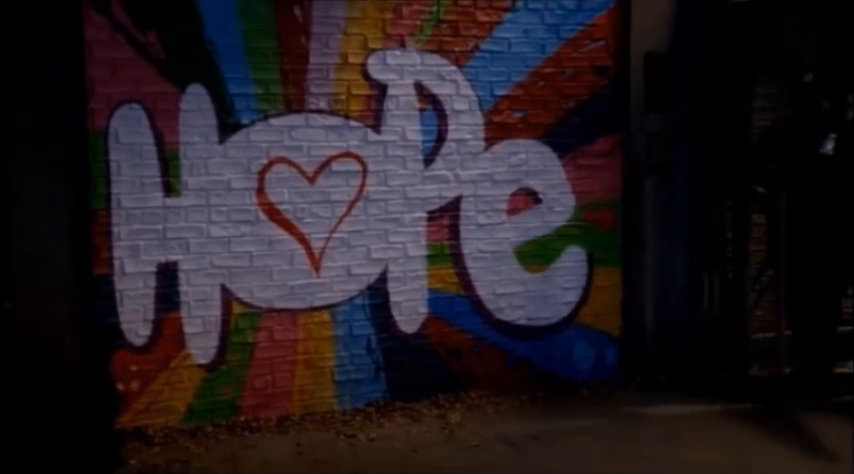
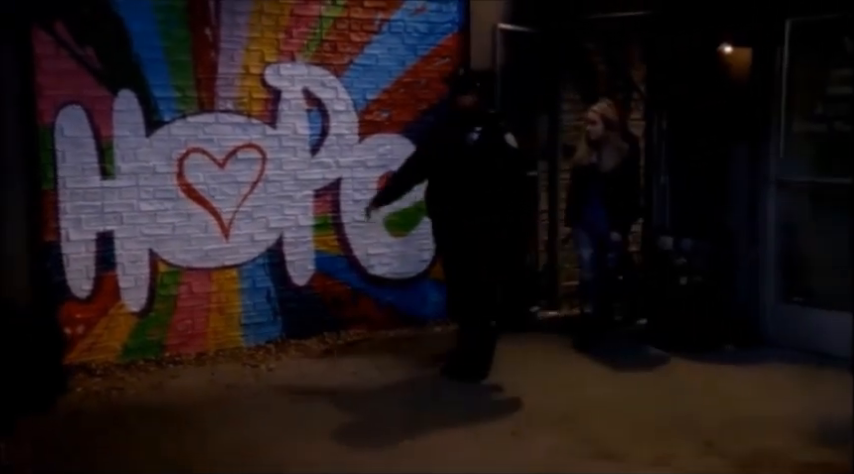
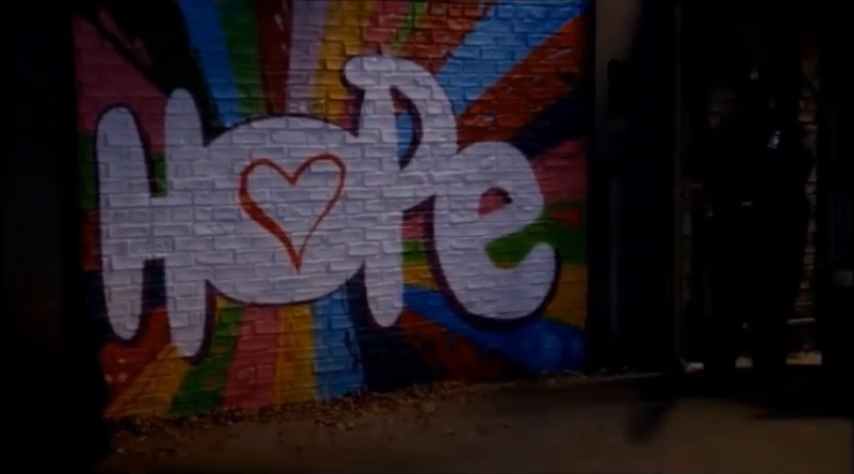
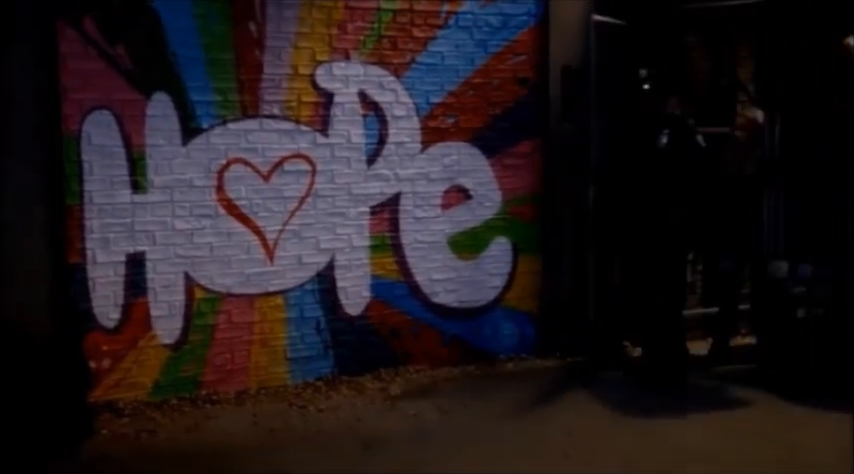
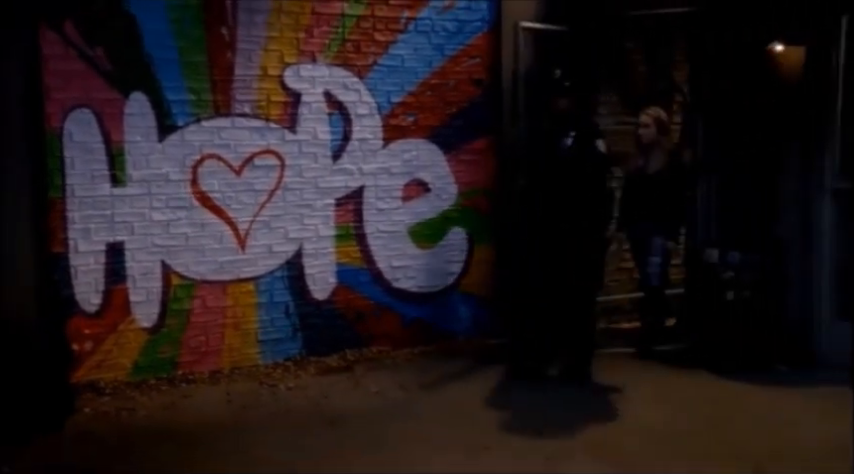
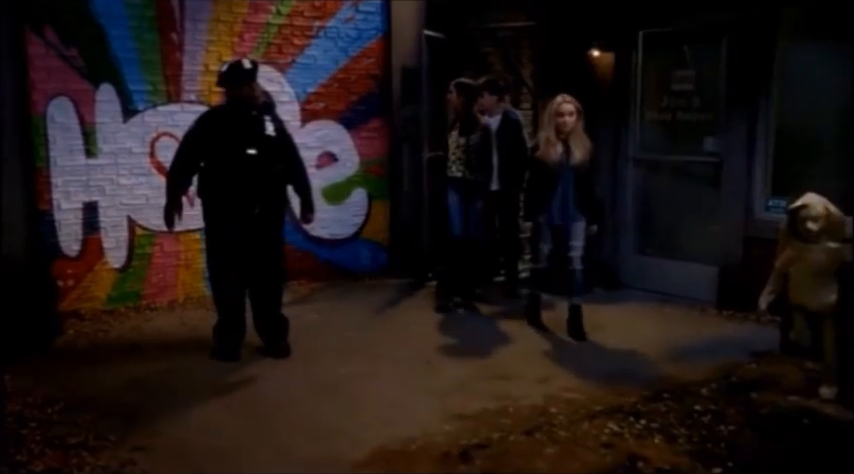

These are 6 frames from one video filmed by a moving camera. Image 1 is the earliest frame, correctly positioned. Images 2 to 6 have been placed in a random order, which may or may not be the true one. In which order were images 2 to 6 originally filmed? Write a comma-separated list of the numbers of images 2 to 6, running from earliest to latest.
3, 4, 5, 2, 6
